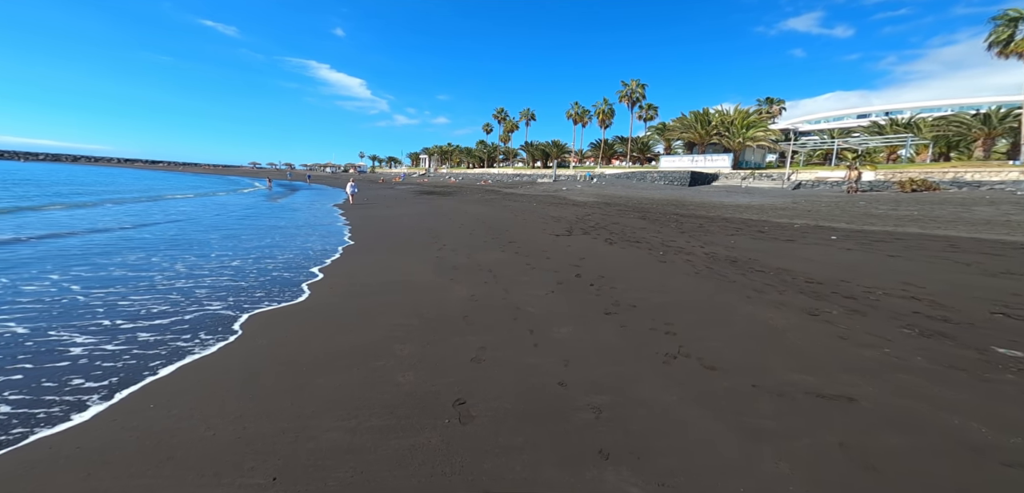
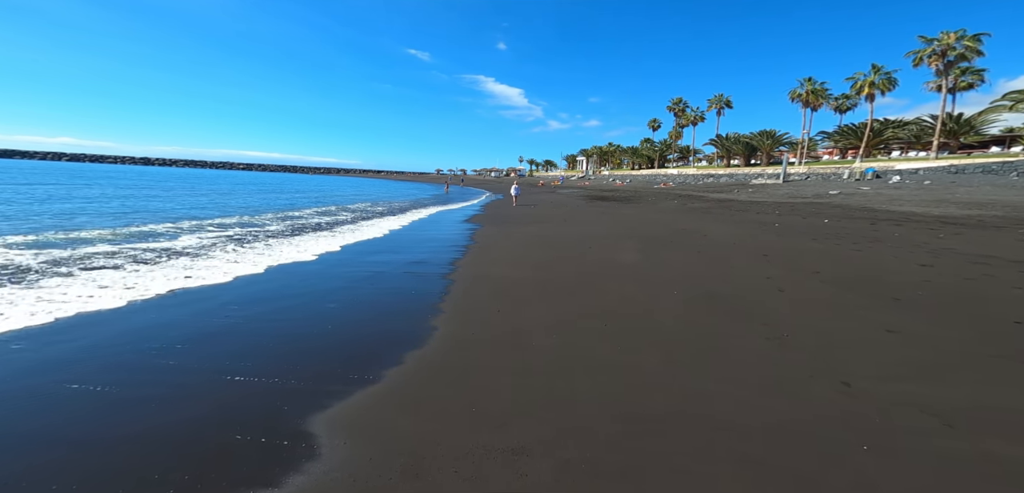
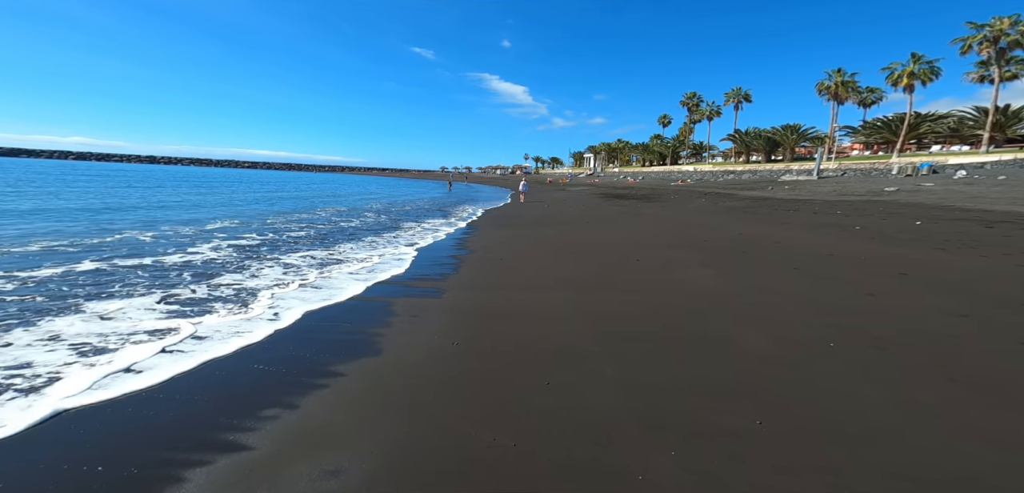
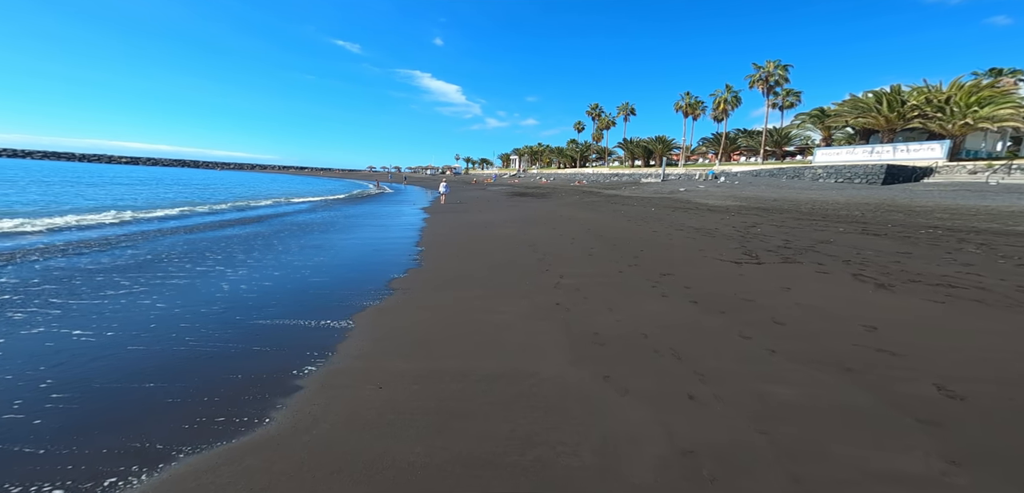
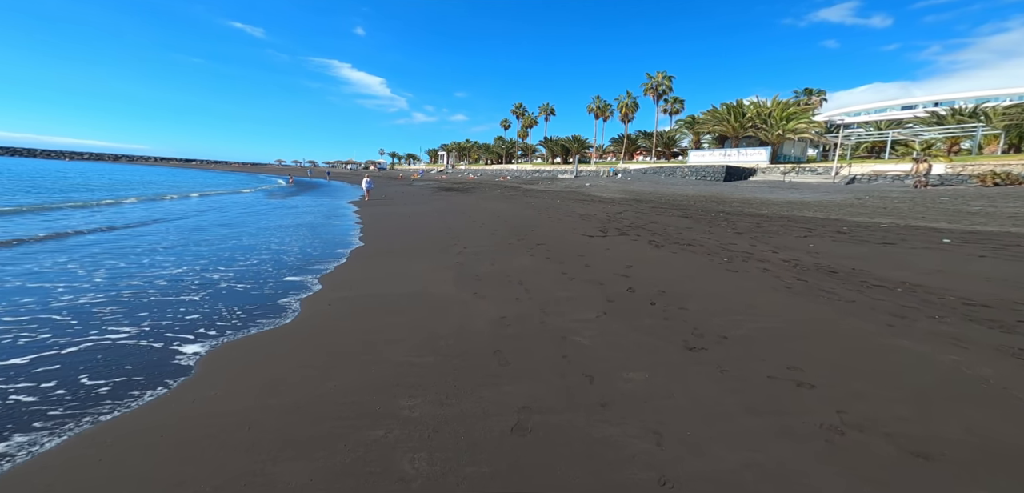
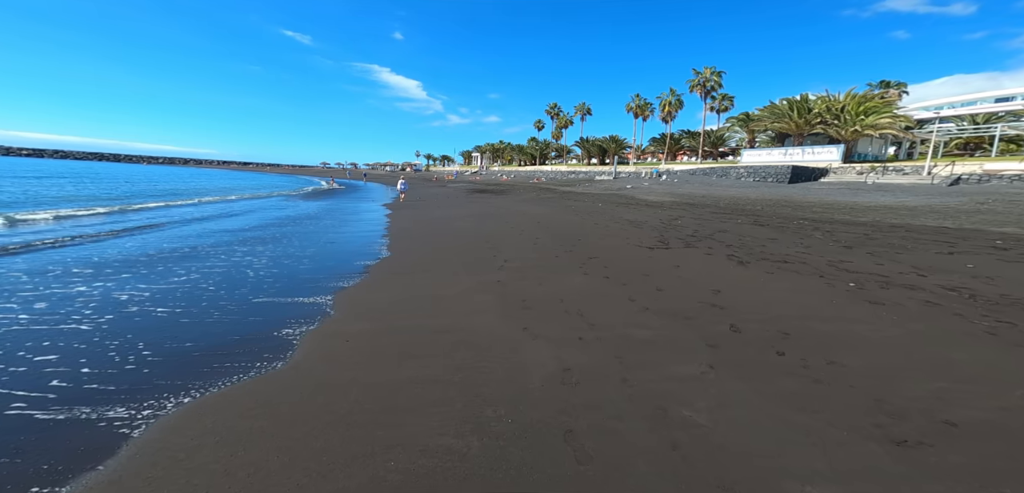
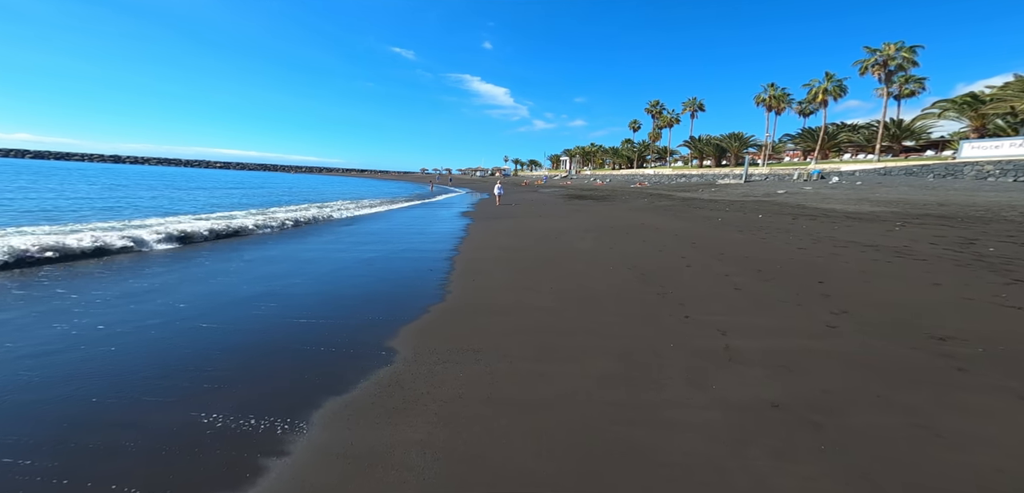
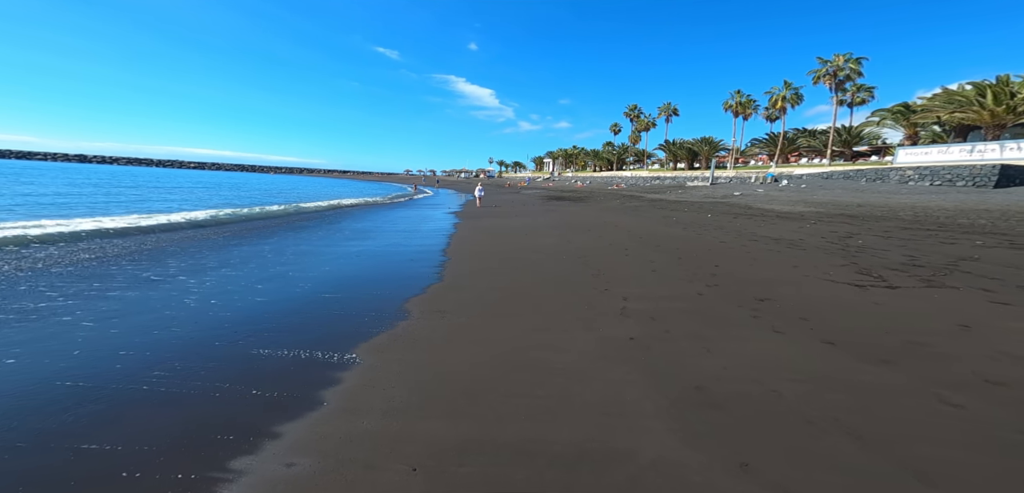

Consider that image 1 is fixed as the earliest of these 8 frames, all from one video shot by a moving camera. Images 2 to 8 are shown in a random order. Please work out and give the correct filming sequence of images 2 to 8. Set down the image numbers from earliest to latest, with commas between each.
5, 6, 4, 8, 7, 2, 3
